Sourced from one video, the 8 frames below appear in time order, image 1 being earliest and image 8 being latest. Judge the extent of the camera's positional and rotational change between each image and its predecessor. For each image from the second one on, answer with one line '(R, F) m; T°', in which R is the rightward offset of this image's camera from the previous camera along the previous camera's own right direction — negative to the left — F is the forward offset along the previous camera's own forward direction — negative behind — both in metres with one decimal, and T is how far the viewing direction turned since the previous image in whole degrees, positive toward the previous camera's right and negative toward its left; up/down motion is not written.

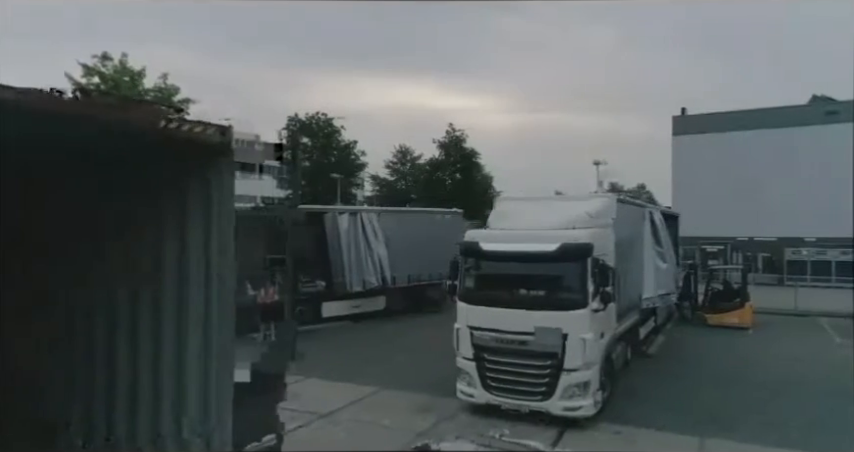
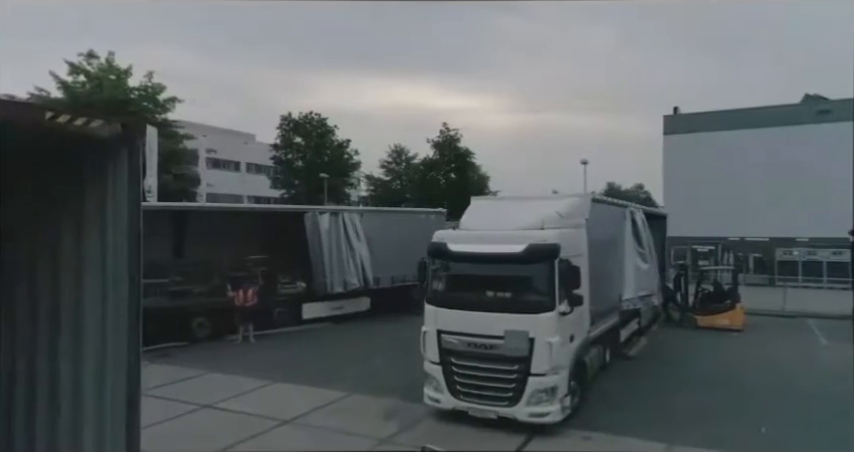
(+0.3, +0.2) m; 0°
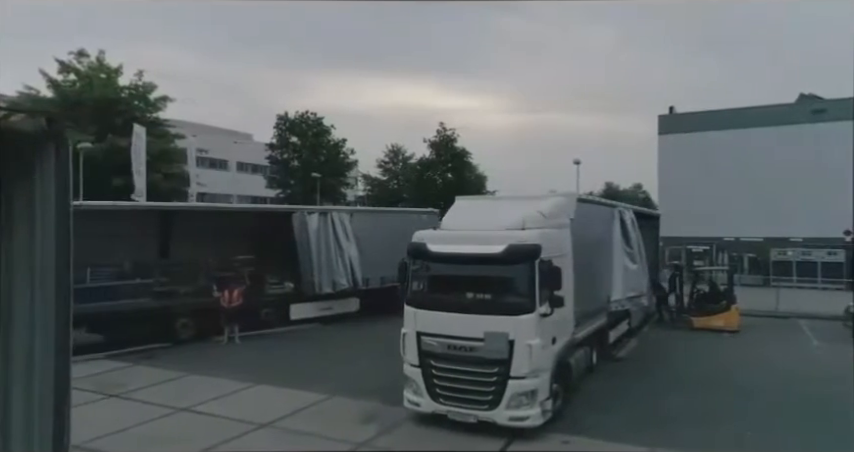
(+0.2, +0.1) m; 0°
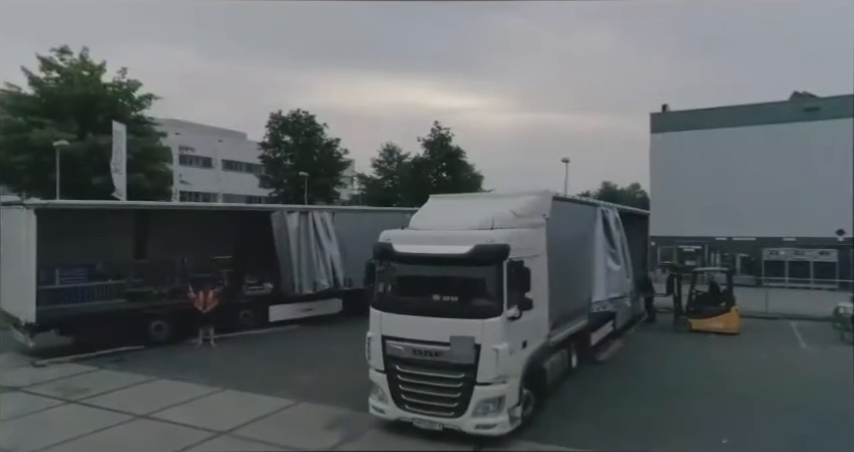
(+0.3, +0.2) m; 0°
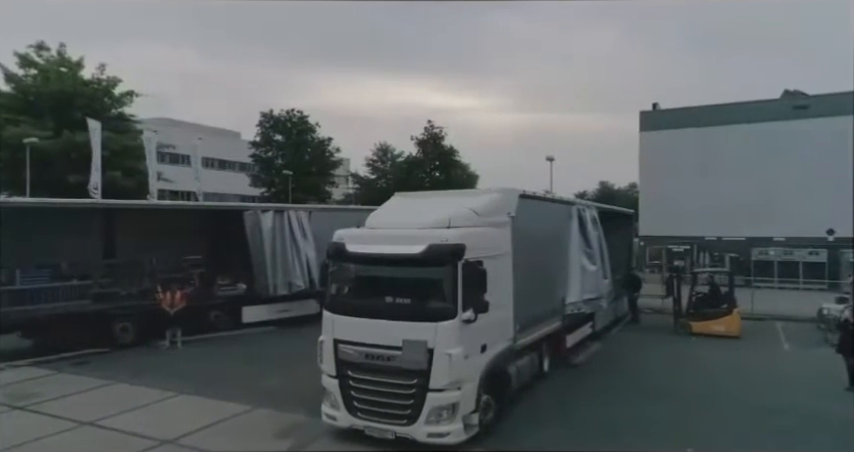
(+0.4, +0.2) m; 0°
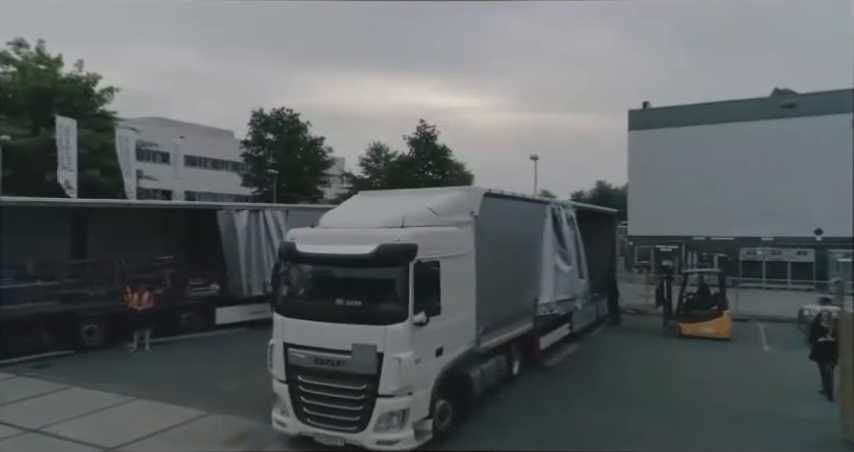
(+0.4, +0.2) m; 0°
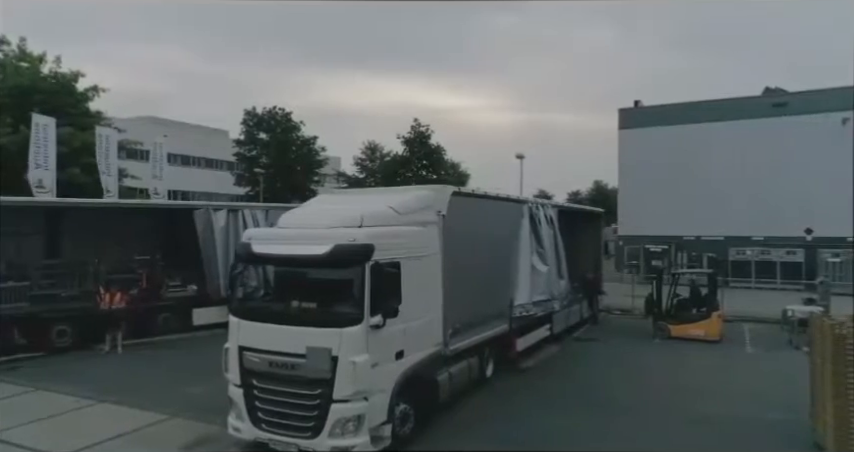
(+0.3, +0.1) m; 0°
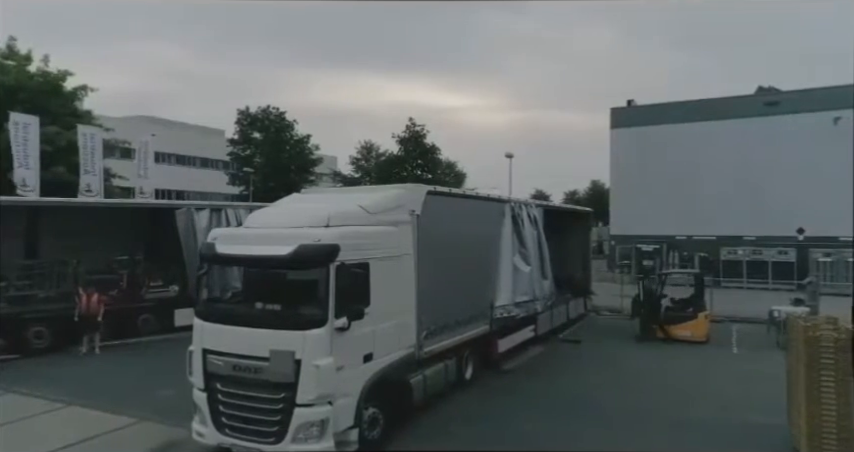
(+0.3, +0.1) m; 0°
